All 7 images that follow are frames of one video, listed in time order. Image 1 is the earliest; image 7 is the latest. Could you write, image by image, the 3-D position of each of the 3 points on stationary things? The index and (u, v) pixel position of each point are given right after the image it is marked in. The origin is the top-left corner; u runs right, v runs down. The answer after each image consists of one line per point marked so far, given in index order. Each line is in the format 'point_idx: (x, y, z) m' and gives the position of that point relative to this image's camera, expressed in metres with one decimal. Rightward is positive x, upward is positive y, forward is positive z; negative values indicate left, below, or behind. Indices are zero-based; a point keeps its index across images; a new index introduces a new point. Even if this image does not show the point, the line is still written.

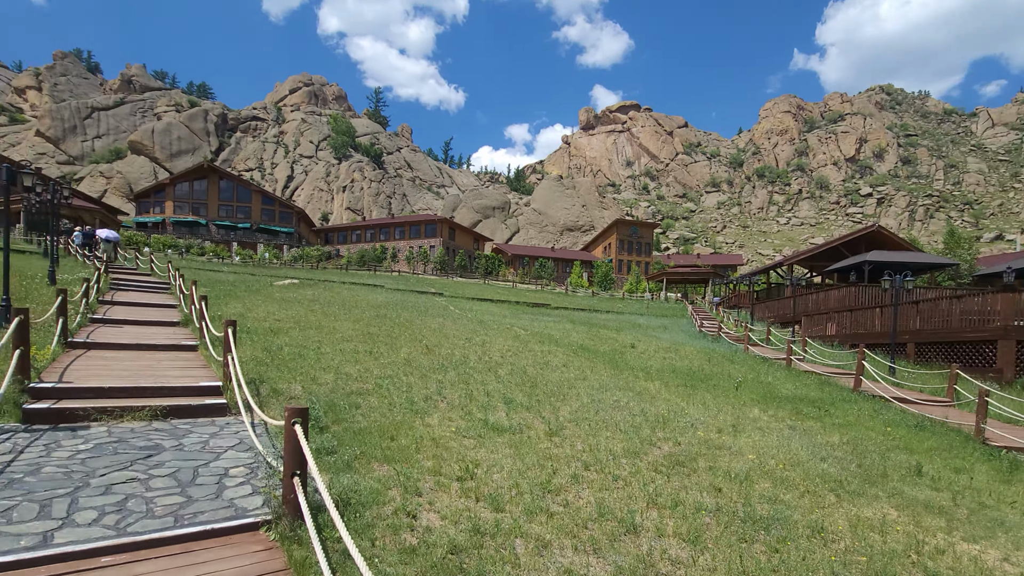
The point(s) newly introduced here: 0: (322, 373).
0: (-3.2, -1.4, +9.0) m
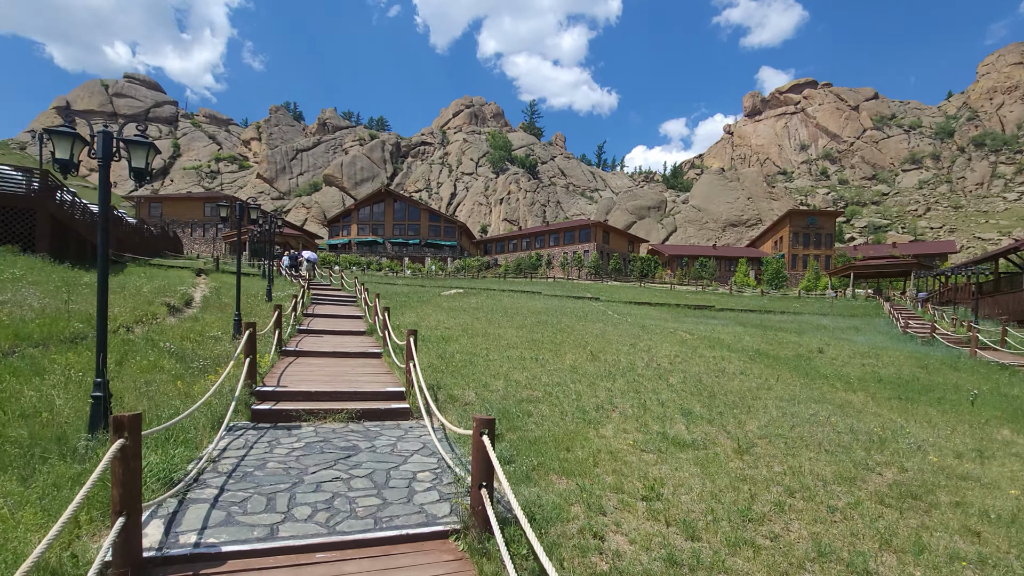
0: (-0.3, -1.6, +9.2) m
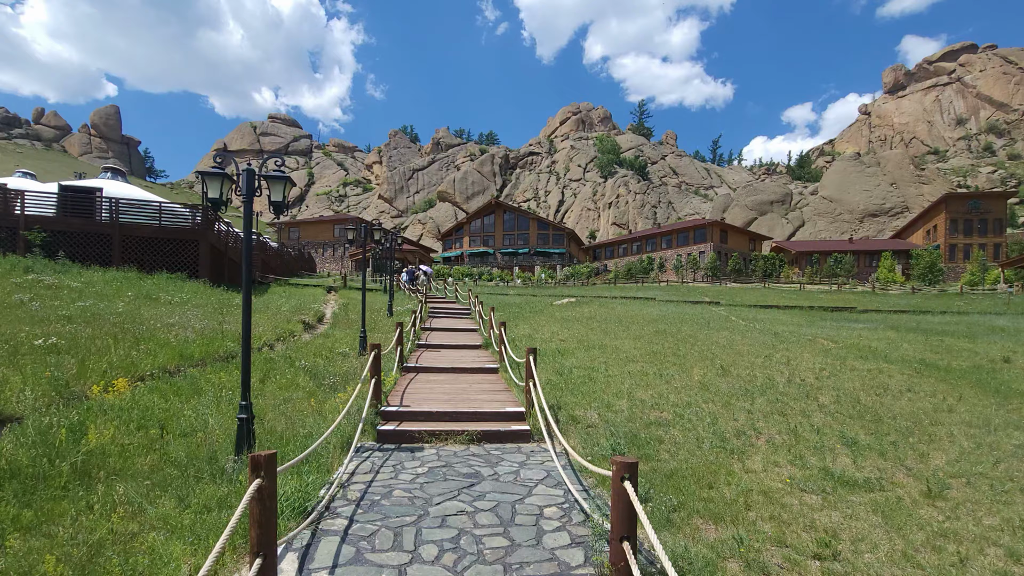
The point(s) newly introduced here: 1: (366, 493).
0: (+1.6, -1.8, +8.7) m
1: (-1.4, -2.0, +5.2) m
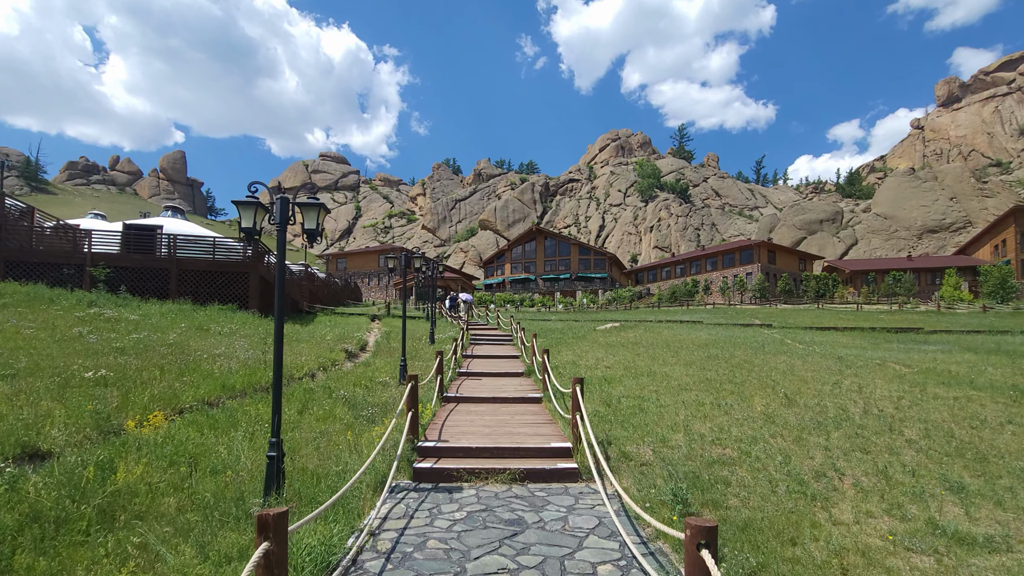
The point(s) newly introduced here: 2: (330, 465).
0: (+2.3, -2.1, +7.9) m
1: (-1.0, -2.2, +4.7) m
2: (-2.4, -2.3, +7.2) m
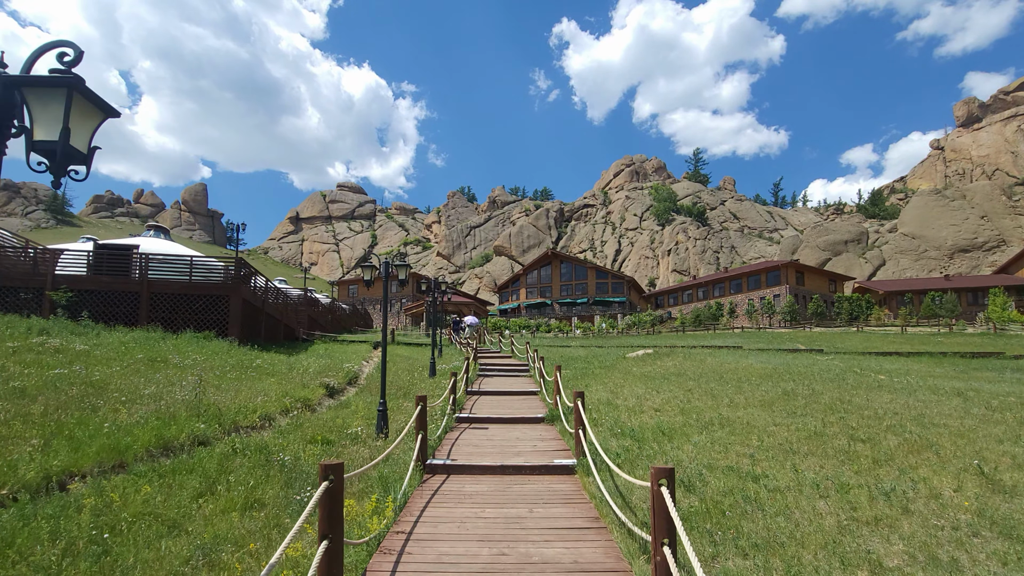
0: (+2.5, -2.1, +4.0) m
1: (-0.9, -2.1, +0.9) m
2: (-2.3, -2.3, +3.4) m
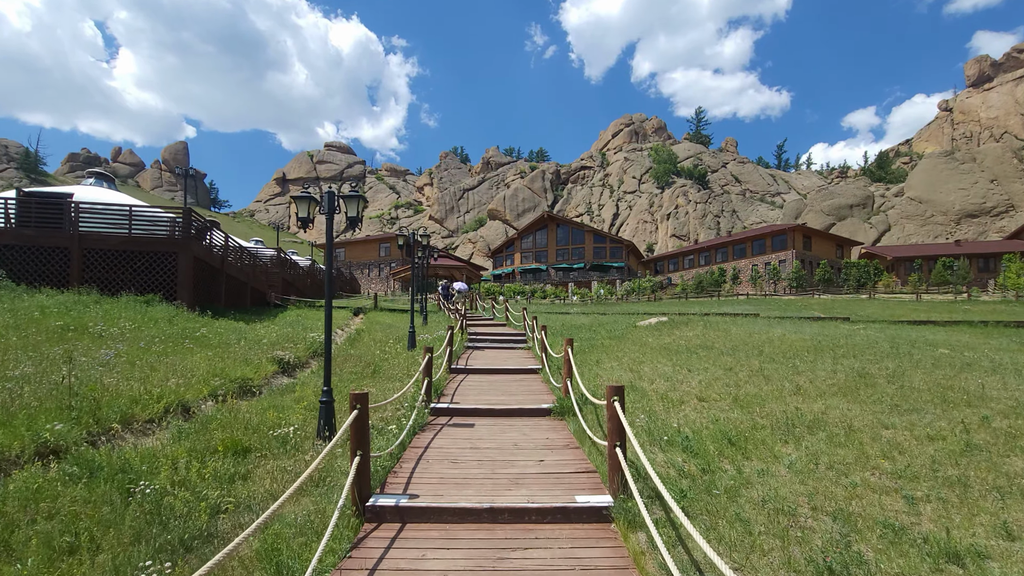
0: (+2.5, -1.7, +1.0) m
1: (-0.9, -1.9, -2.2) m
2: (-2.3, -2.0, +0.3) m
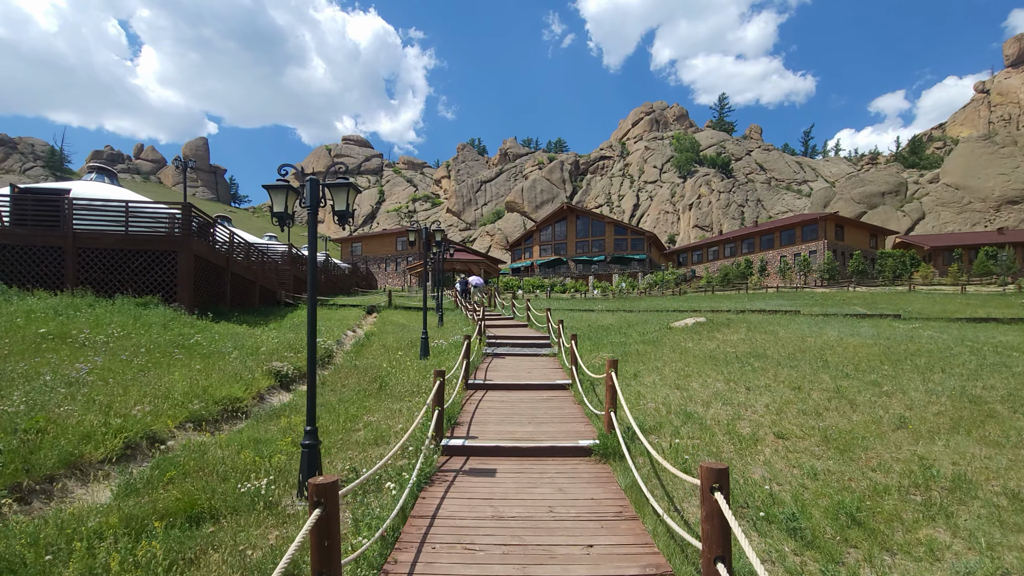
0: (+2.6, -2.0, -0.8) m
1: (-0.9, -2.2, -3.9) m
2: (-2.1, -2.2, -1.3) m
